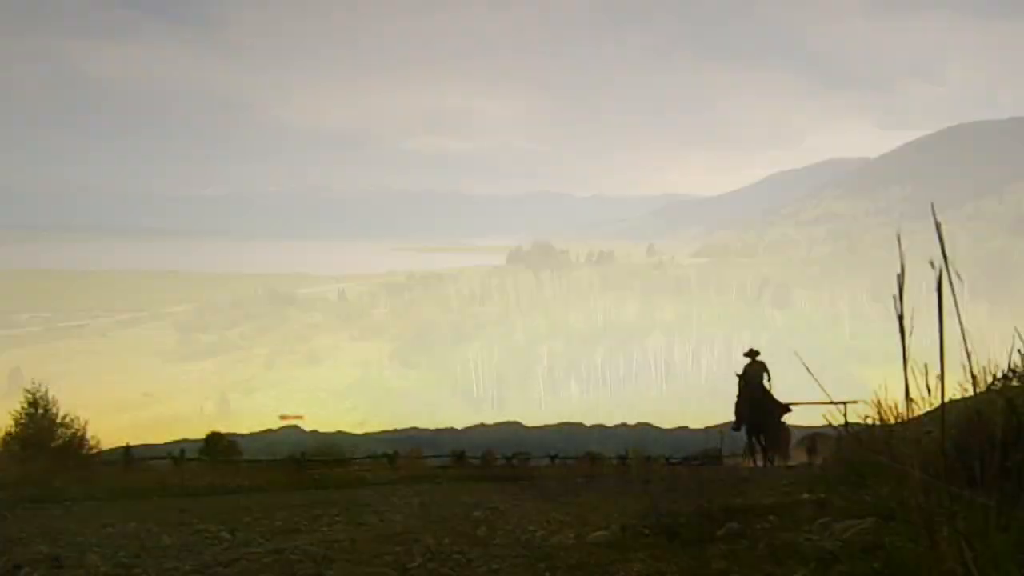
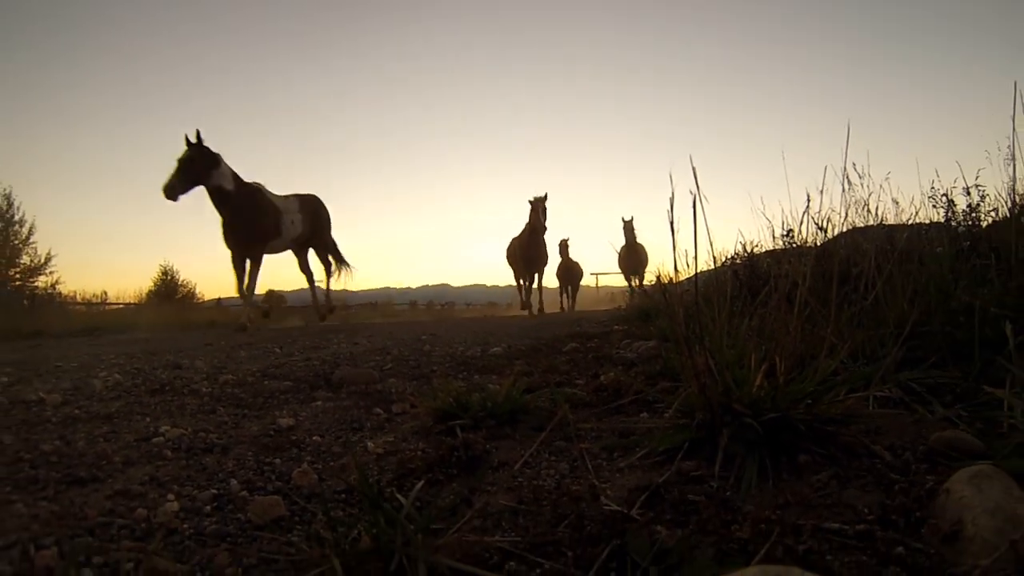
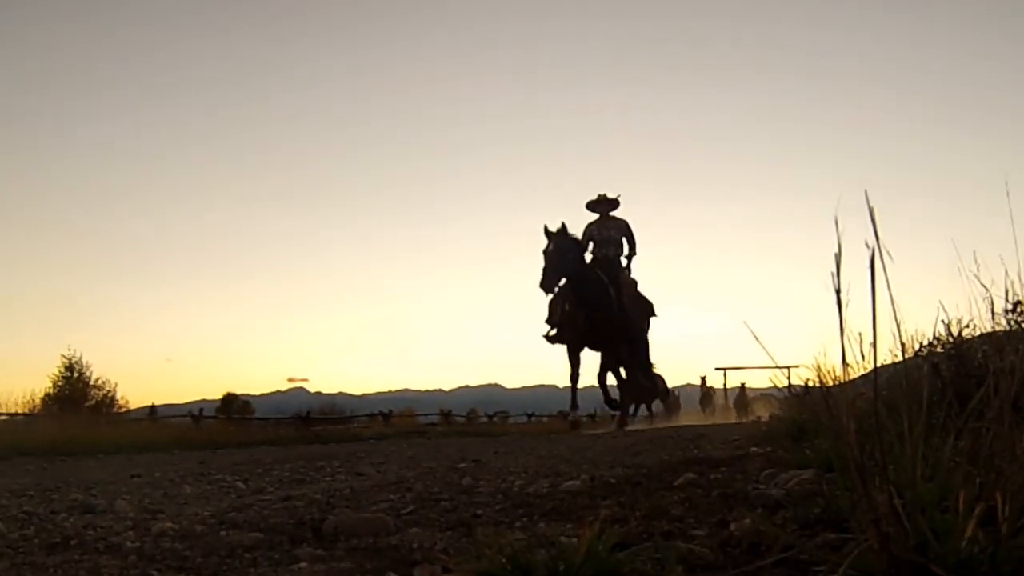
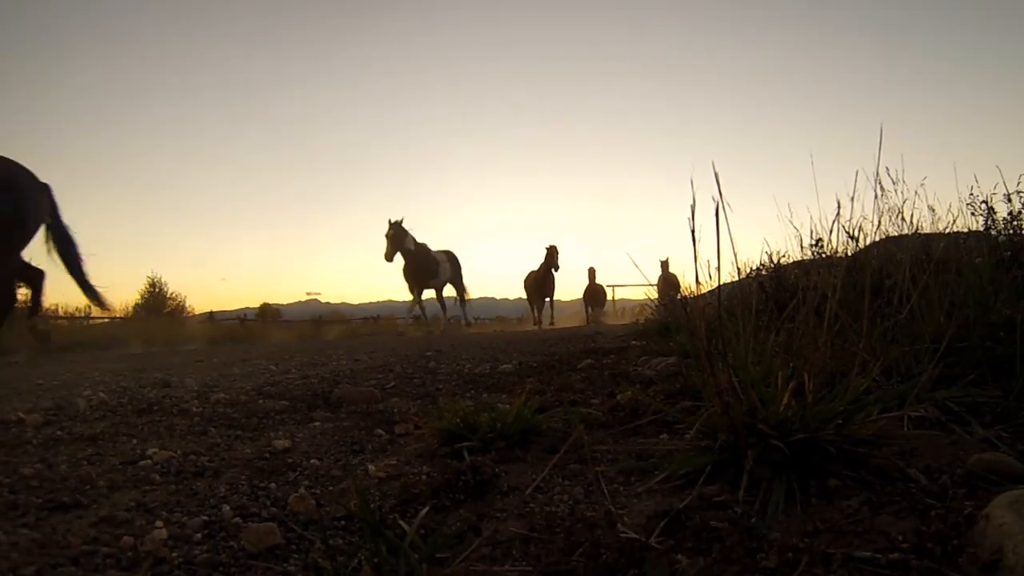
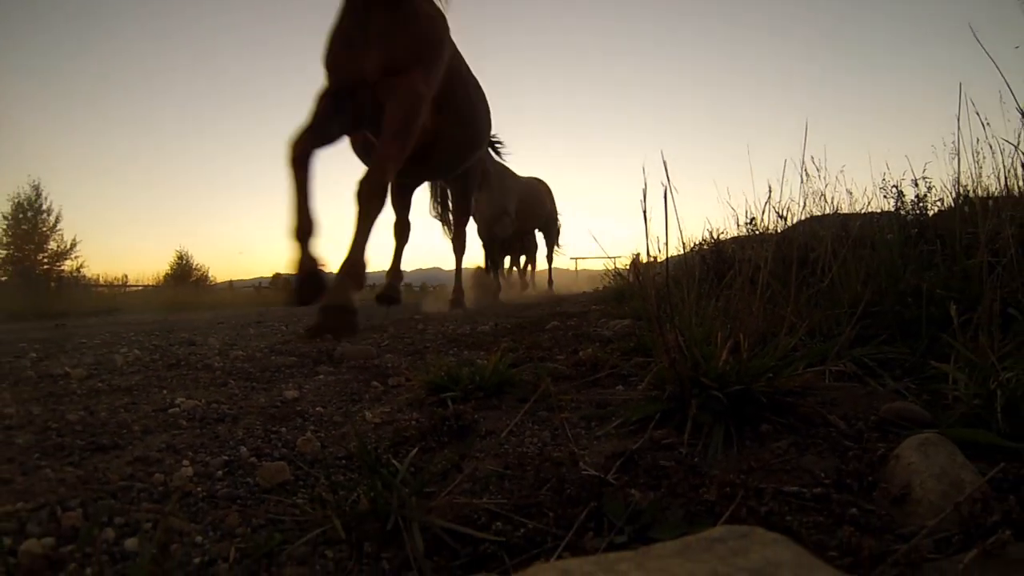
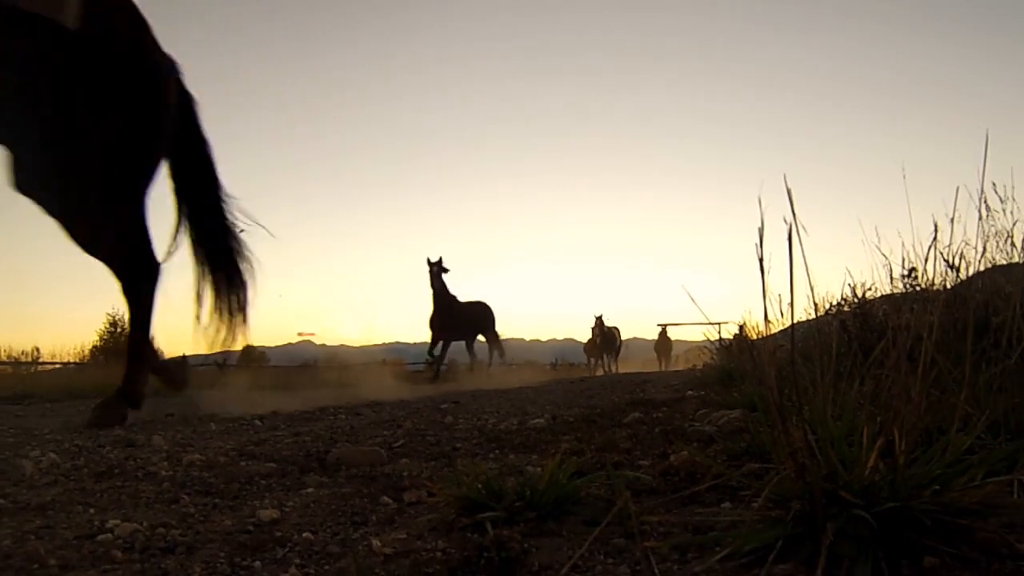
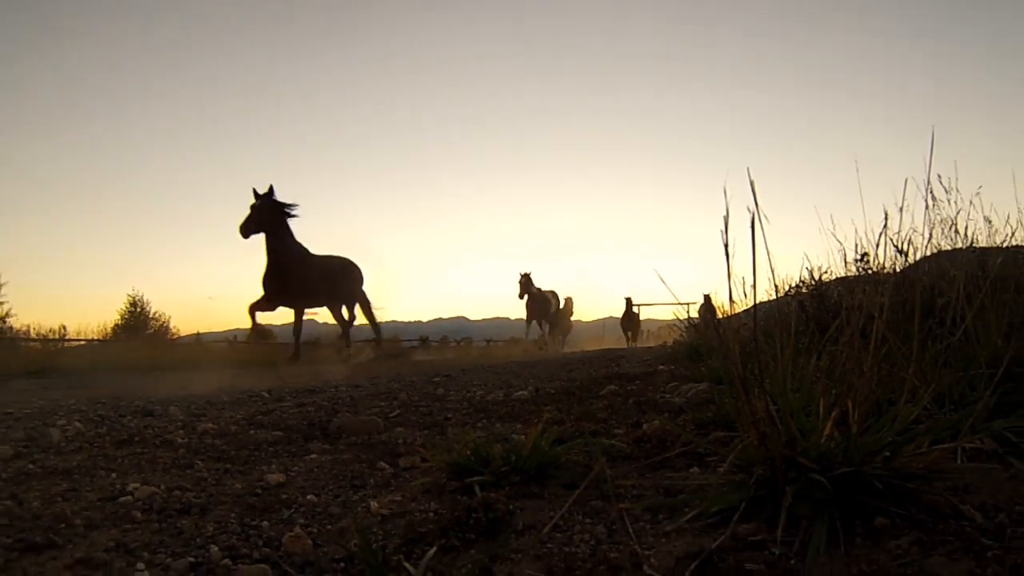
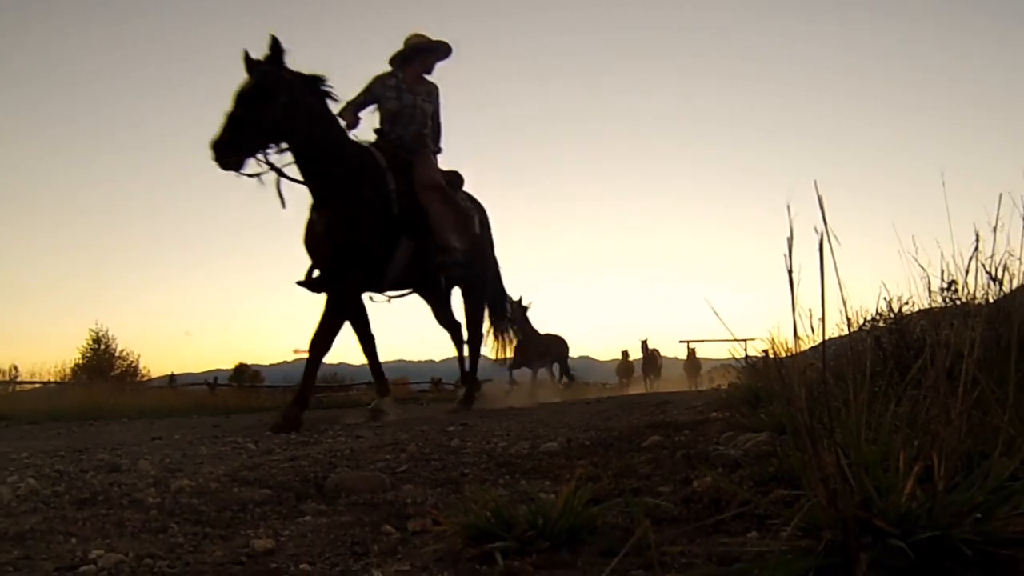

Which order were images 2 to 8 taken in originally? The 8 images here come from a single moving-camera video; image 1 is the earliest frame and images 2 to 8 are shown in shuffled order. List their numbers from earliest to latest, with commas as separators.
3, 8, 6, 7, 4, 2, 5
